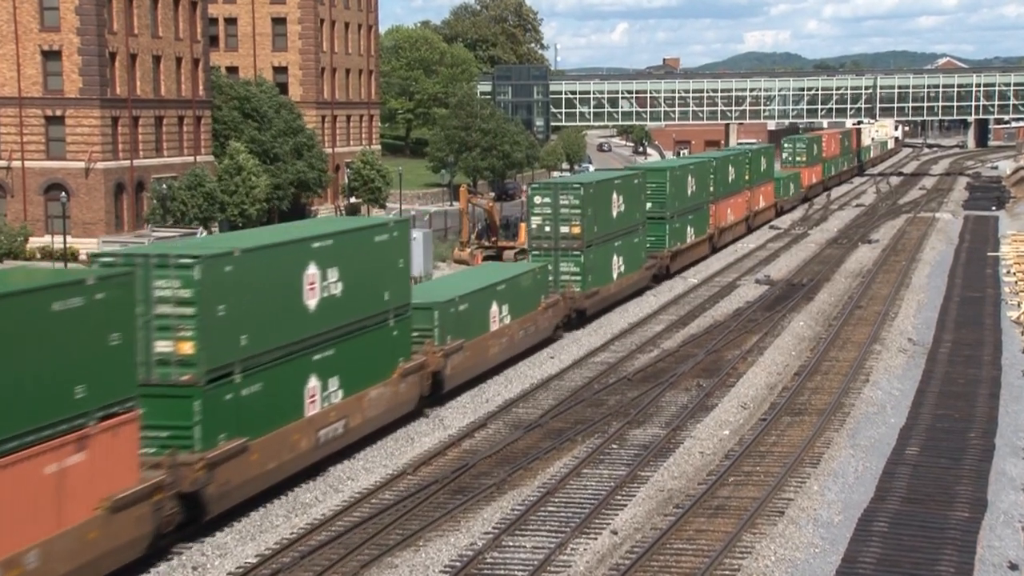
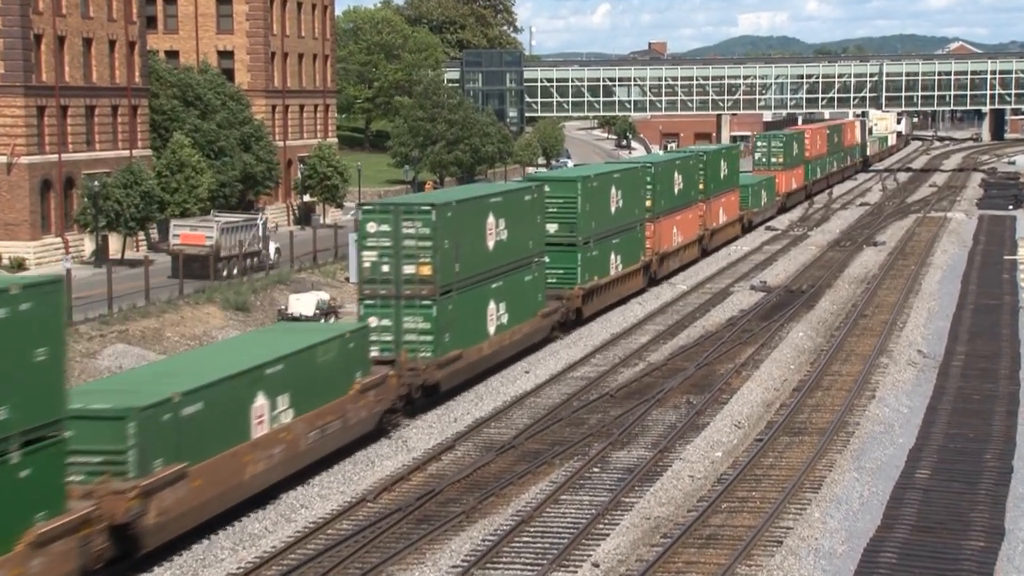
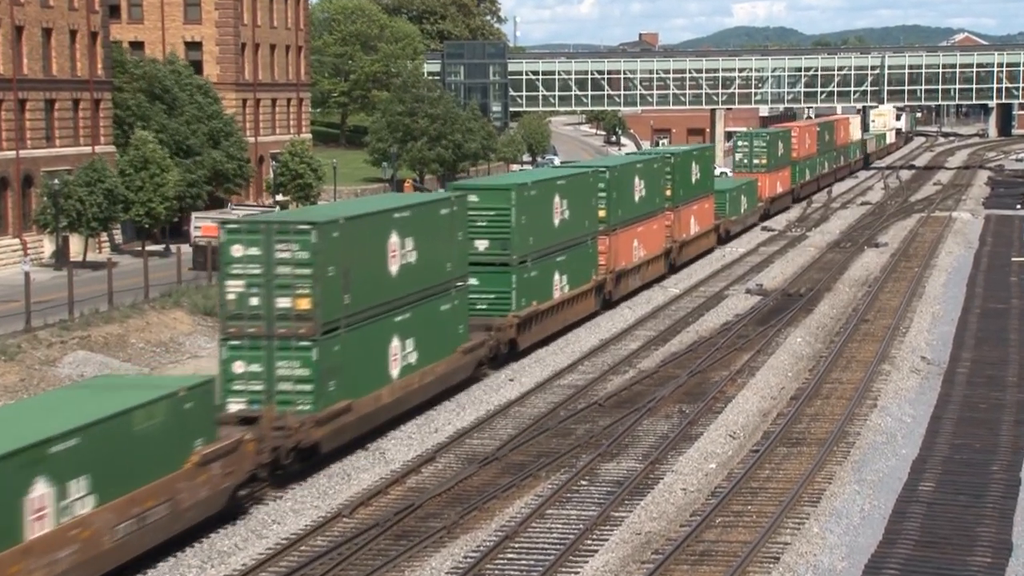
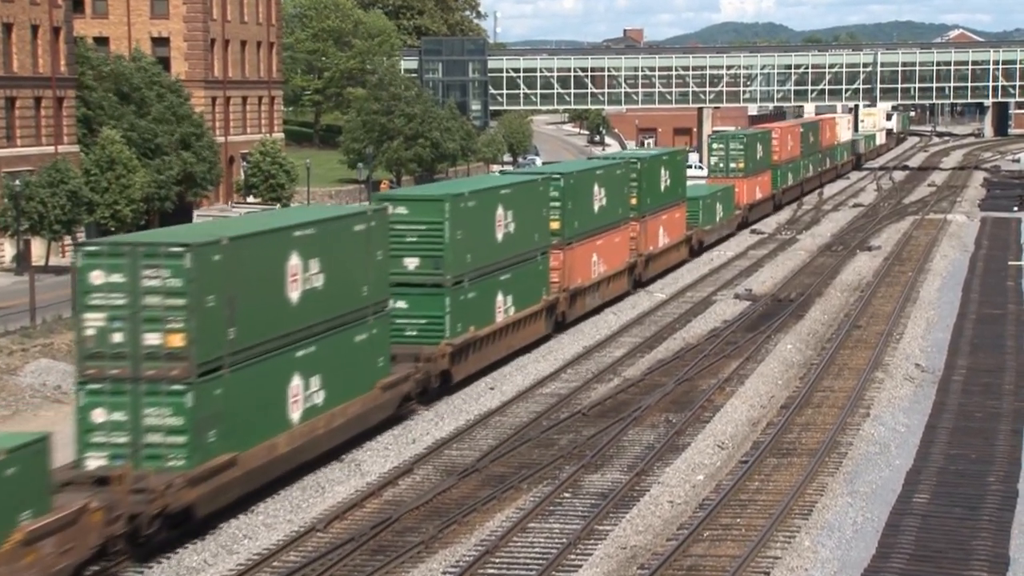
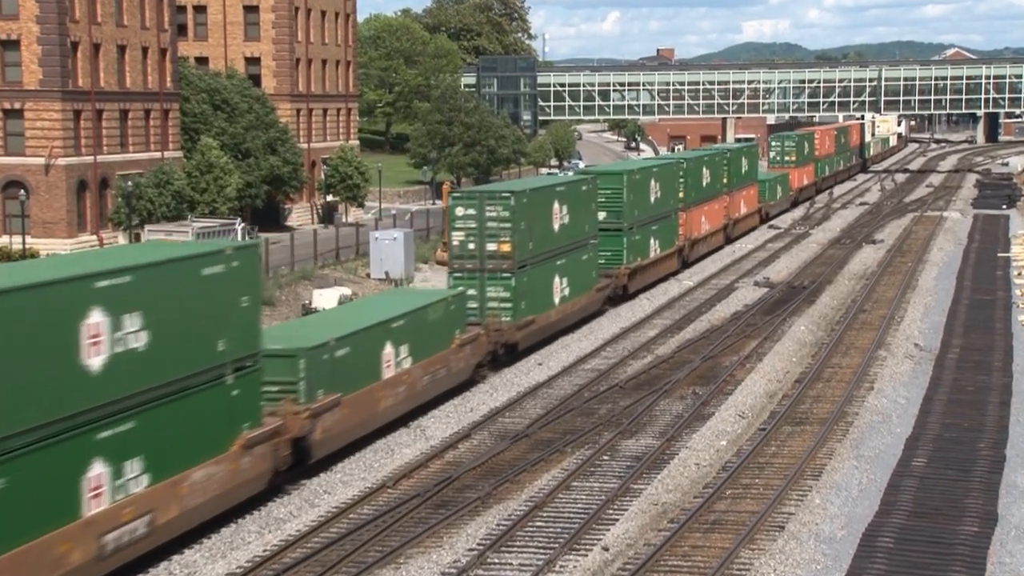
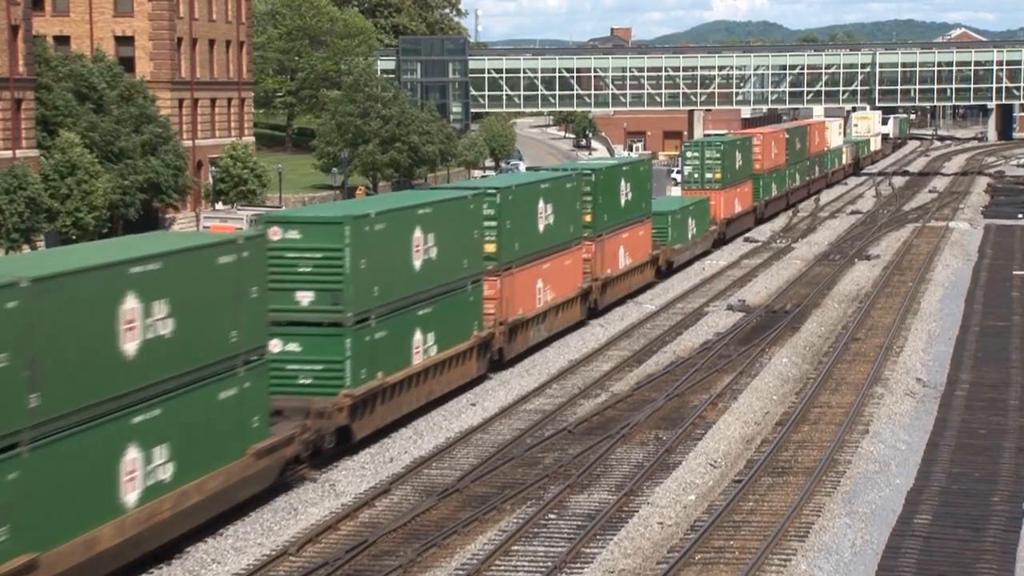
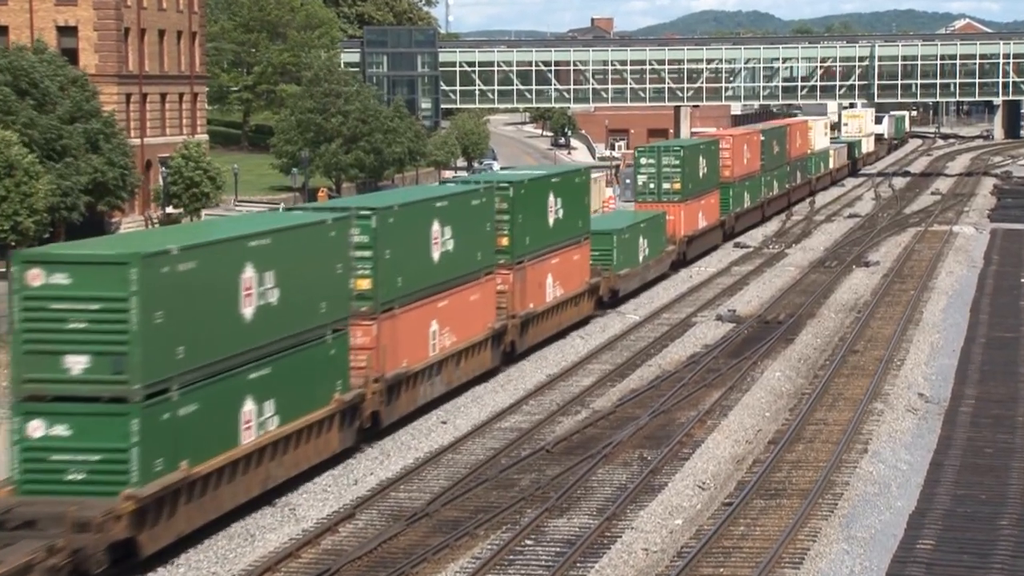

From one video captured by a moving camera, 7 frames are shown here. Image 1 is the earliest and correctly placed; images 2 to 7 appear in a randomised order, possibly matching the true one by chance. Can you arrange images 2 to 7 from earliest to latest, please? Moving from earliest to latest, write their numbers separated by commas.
5, 2, 3, 4, 6, 7
